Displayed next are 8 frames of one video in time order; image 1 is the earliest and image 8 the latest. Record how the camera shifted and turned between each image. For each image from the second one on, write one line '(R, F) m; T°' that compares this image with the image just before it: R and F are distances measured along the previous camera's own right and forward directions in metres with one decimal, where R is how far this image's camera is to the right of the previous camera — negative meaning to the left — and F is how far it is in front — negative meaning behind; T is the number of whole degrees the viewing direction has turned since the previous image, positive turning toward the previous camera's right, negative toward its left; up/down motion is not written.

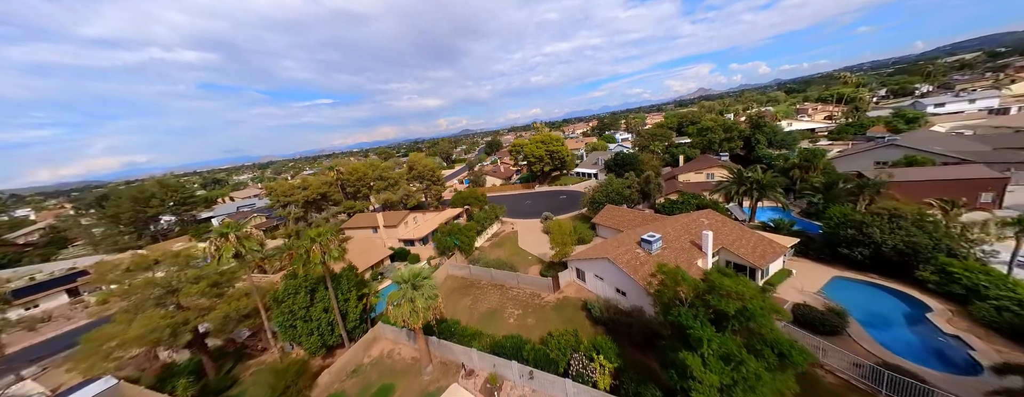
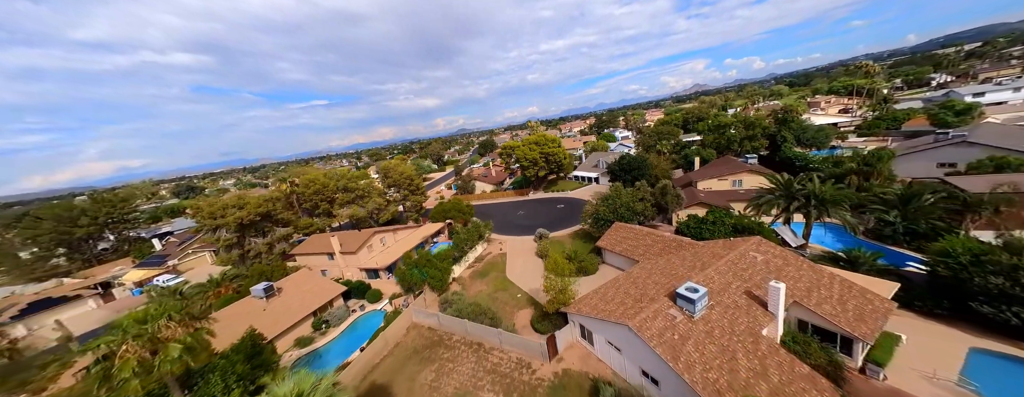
(+1.3, +6.5) m; 0°
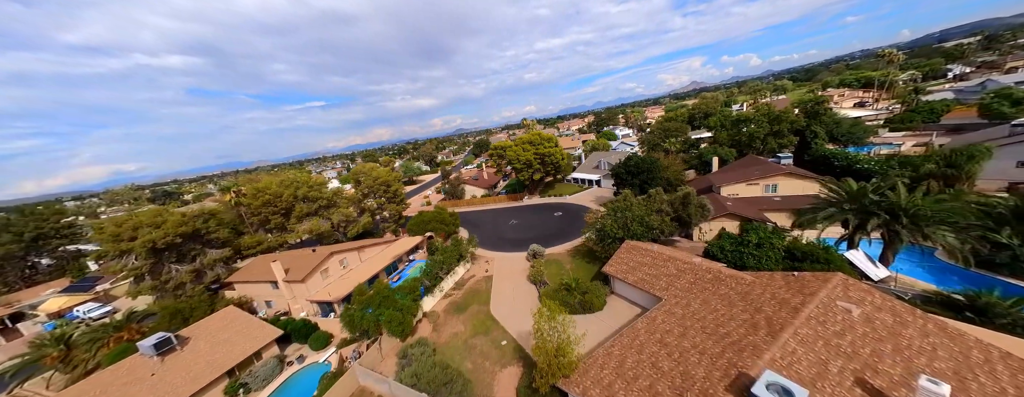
(+1.2, +5.5) m; 0°
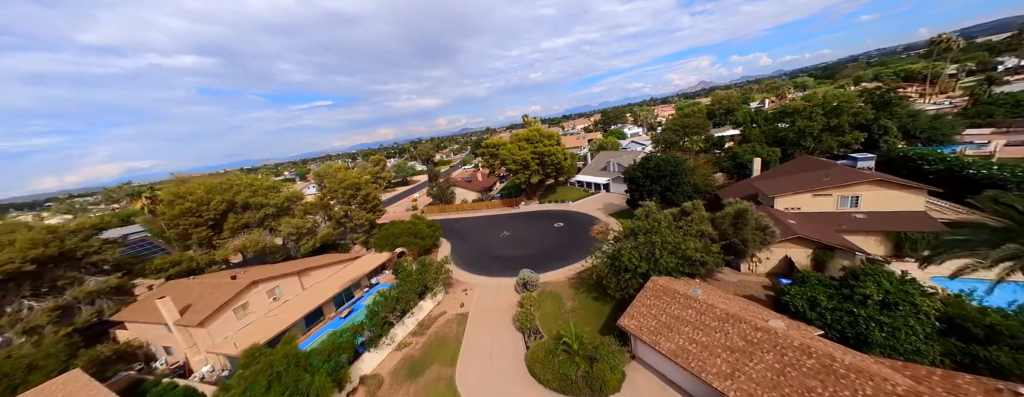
(+1.6, +6.6) m; -1°
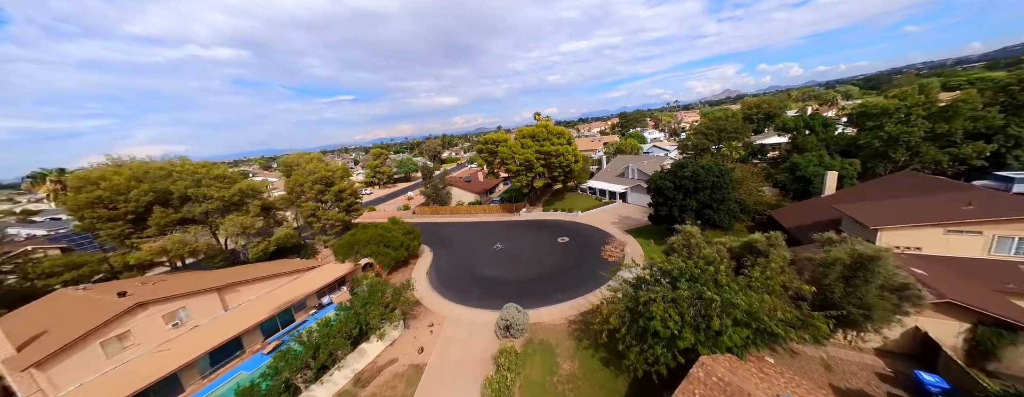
(+1.5, +5.8) m; -2°
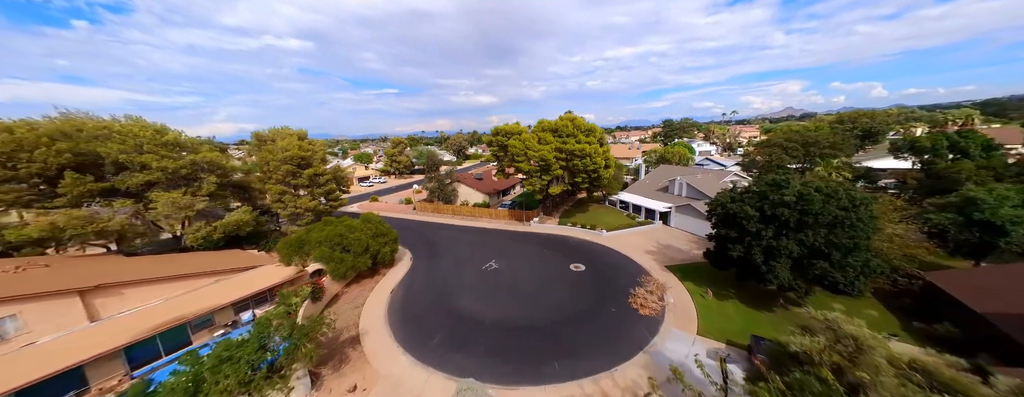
(+1.8, +6.8) m; -6°
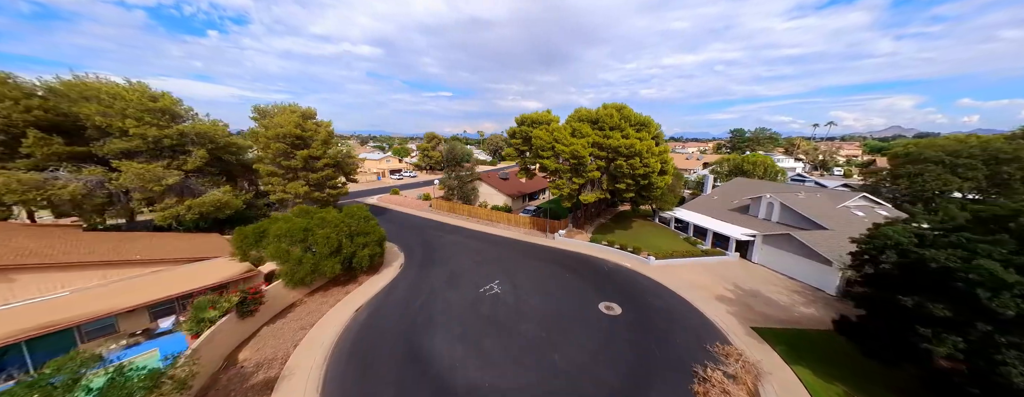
(+1.4, +5.7) m; -8°
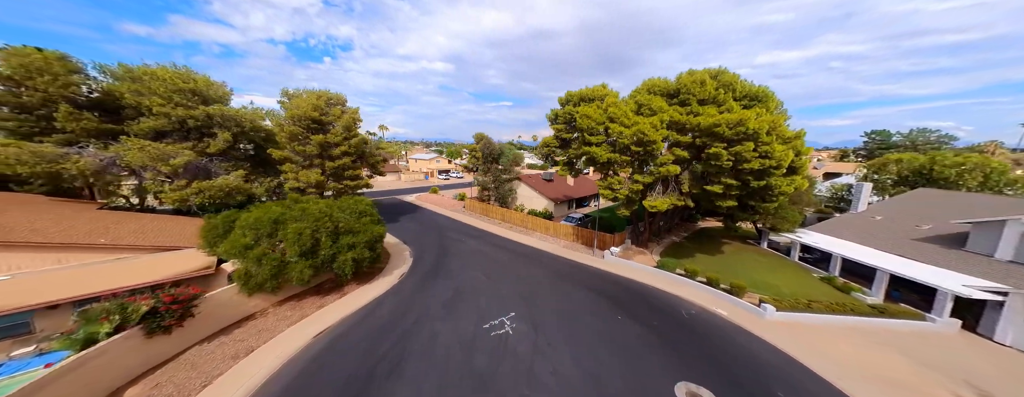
(+1.2, +5.5) m; -12°
